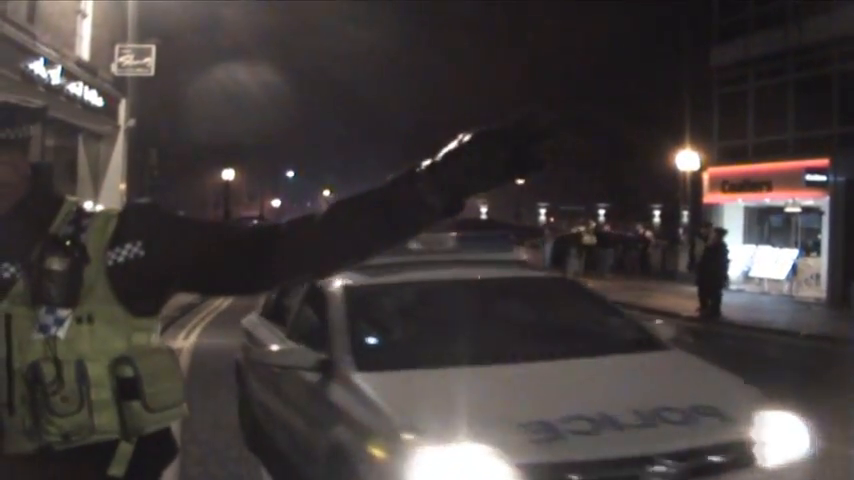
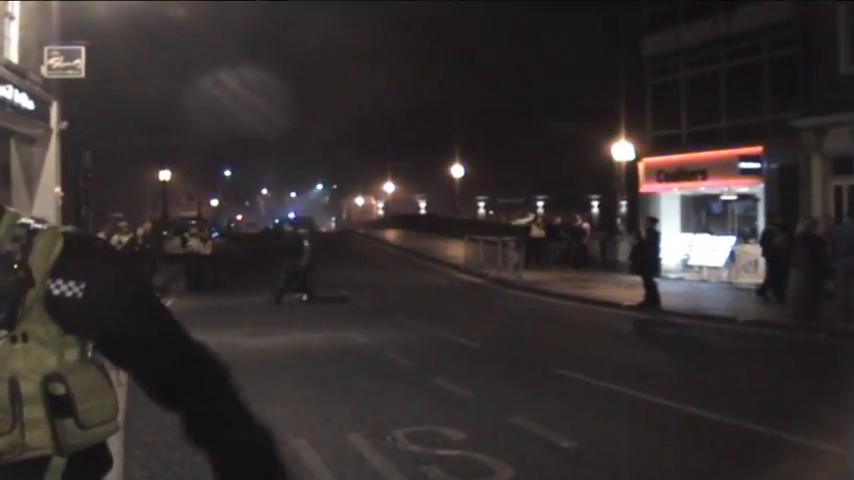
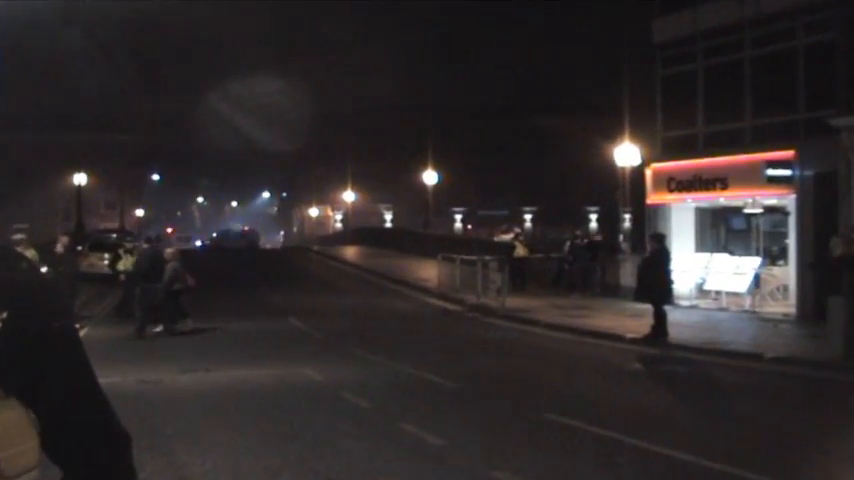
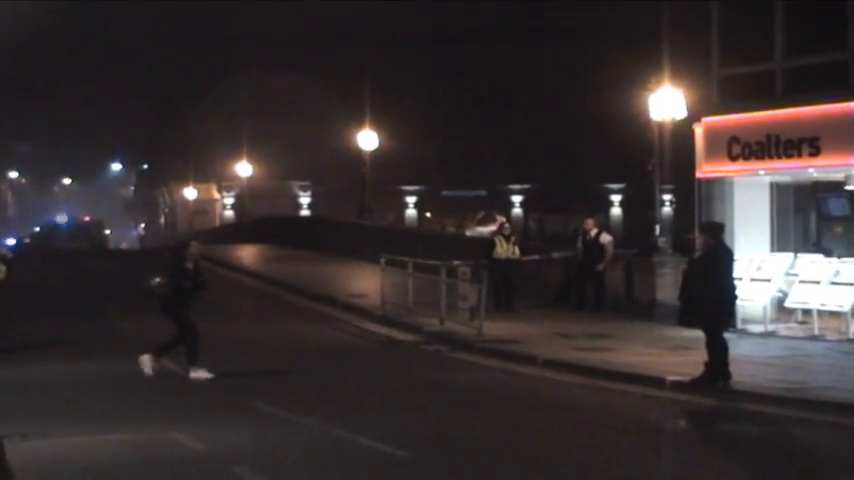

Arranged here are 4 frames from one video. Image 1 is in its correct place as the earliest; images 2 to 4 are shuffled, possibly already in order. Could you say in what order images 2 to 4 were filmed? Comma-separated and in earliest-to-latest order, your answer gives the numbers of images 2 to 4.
2, 3, 4
